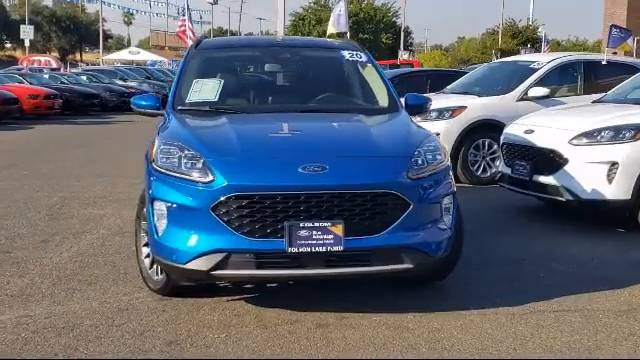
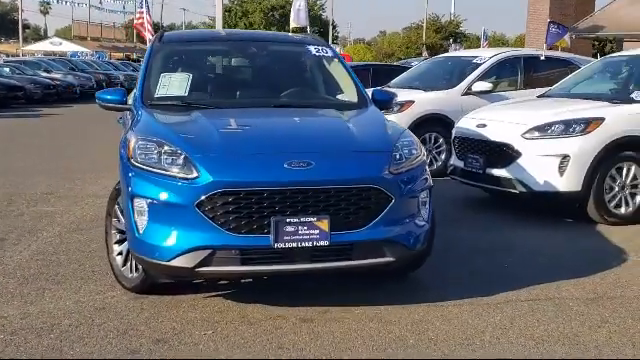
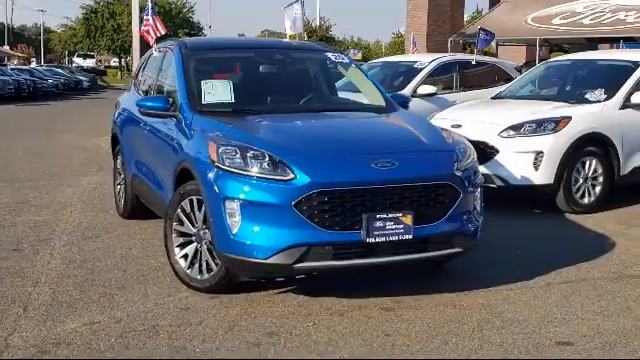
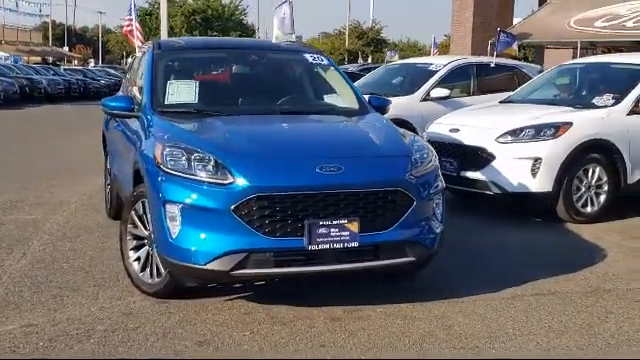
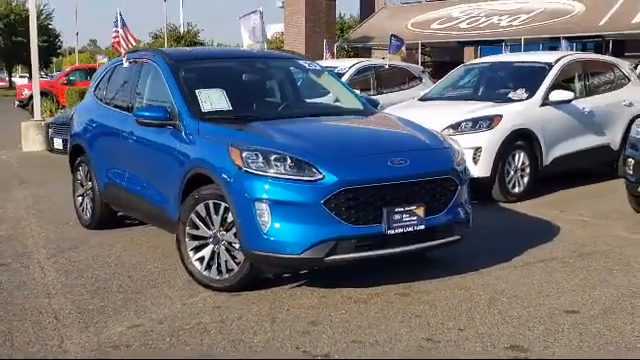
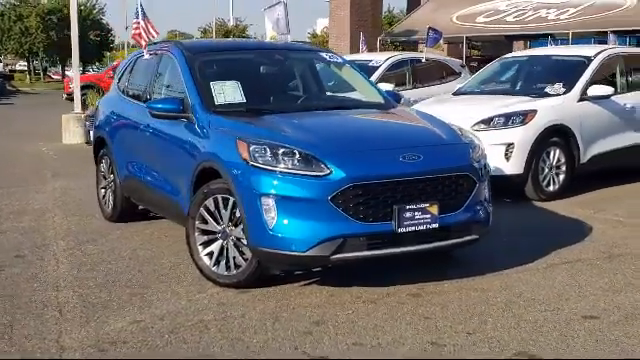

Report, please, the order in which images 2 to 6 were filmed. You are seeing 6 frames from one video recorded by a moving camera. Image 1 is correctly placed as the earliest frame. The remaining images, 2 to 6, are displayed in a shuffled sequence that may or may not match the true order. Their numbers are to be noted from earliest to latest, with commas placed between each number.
2, 4, 3, 6, 5
